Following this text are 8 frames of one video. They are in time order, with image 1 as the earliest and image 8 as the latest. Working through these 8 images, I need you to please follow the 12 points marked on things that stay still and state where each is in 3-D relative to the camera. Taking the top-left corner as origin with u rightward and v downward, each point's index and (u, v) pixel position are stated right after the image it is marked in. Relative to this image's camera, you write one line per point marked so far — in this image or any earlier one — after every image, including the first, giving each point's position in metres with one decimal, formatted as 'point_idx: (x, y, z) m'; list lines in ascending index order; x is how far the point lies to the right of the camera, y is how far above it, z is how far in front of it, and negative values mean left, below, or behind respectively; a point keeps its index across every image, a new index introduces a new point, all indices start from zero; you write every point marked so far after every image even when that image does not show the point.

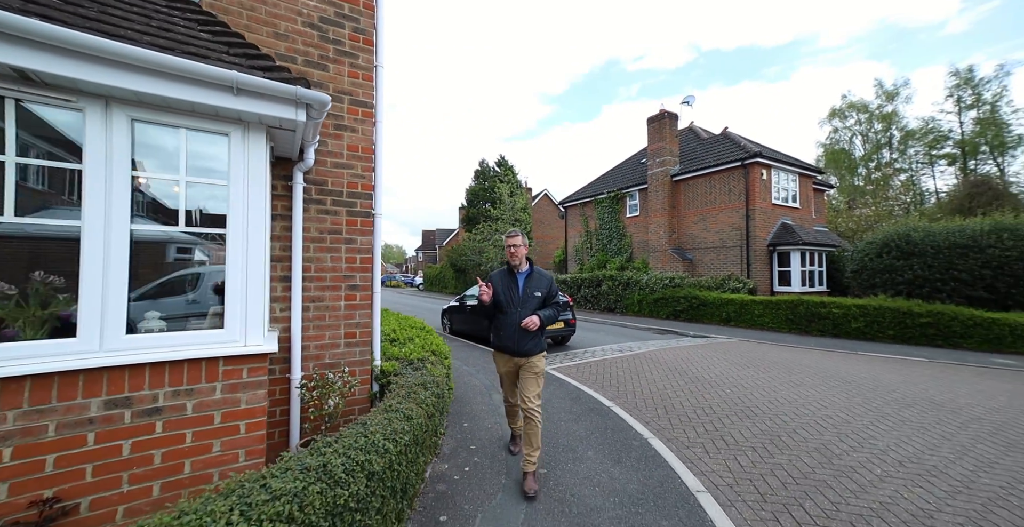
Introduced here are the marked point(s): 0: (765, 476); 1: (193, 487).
0: (+2.2, -1.8, +3.3) m
1: (-1.9, -1.3, +2.3) m
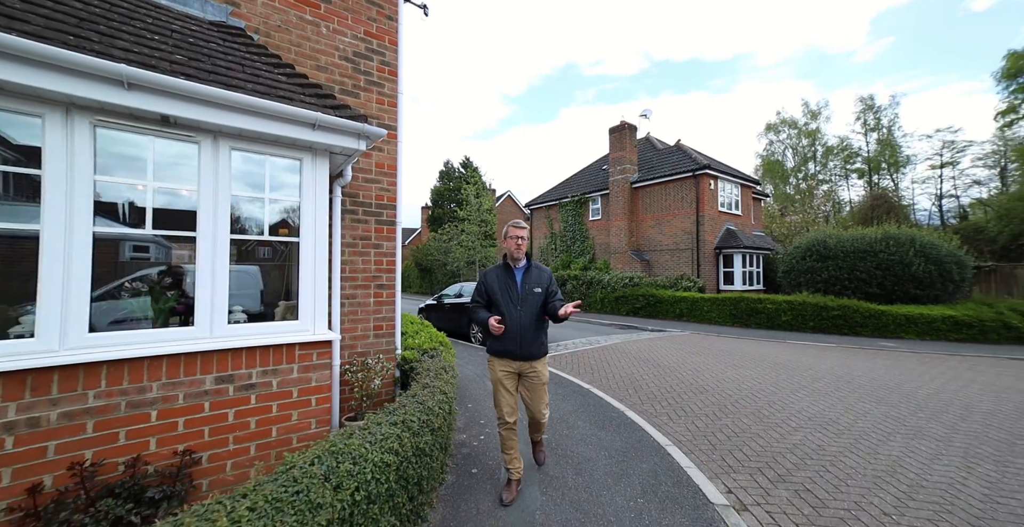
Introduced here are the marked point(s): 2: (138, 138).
0: (+2.3, -1.8, +4.3) m
1: (-1.7, -1.3, +2.8) m
2: (-2.4, +0.8, +2.5) m
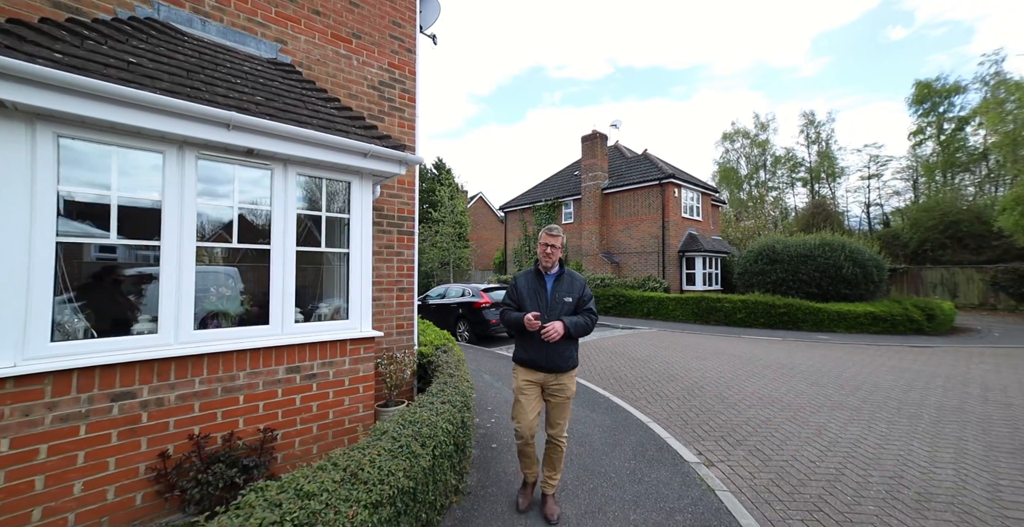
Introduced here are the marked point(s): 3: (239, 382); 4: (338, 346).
0: (+2.3, -1.9, +5.2) m
1: (-1.5, -1.4, +3.4) m
2: (-2.2, +0.7, +2.9) m
3: (-2.0, -0.9, +2.9) m
4: (-1.5, -0.7, +3.4) m
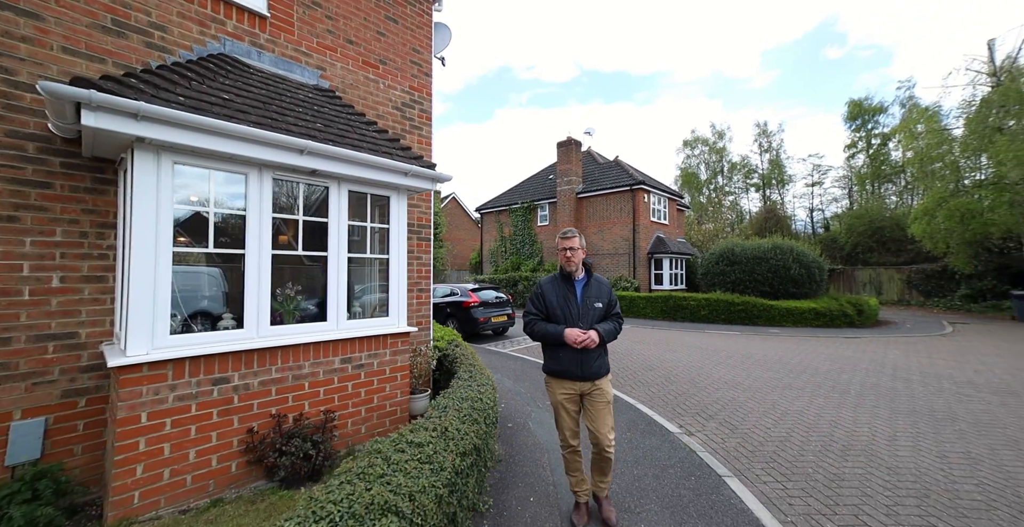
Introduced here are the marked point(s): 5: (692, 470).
0: (+2.4, -2.0, +6.0) m
1: (-1.3, -1.5, +3.9) m
2: (-1.9, +0.7, +3.4) m
3: (-1.8, -0.9, +3.4) m
4: (-1.3, -0.8, +3.9) m
5: (+1.7, -1.9, +3.7) m
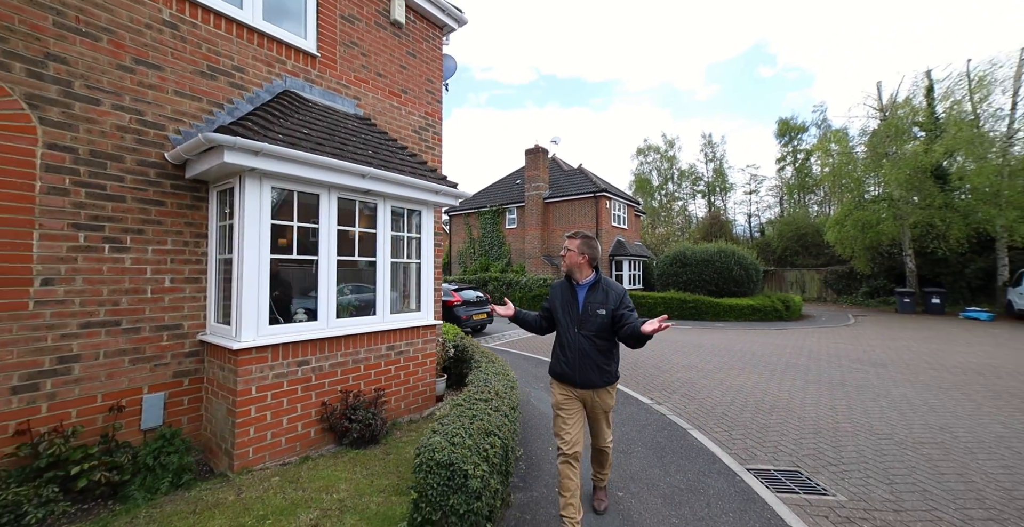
0: (+2.3, -2.0, +7.1) m
1: (-1.2, -1.5, +4.7) m
2: (-1.7, +0.6, +4.1) m
3: (-1.6, -1.0, +4.1) m
4: (-1.2, -0.8, +4.7) m
5: (+1.8, -1.9, +4.8) m
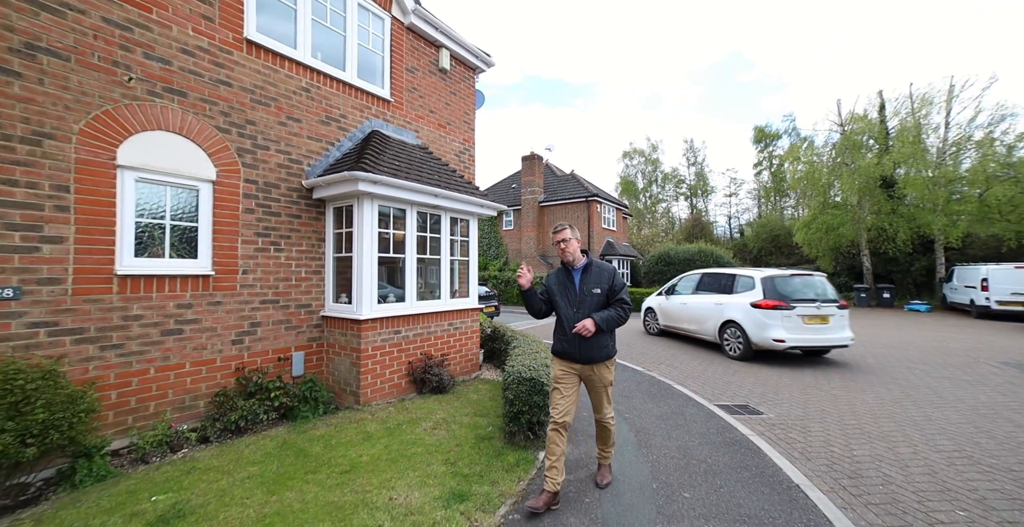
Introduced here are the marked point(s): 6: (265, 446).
0: (+2.6, -2.0, +8.7) m
1: (-0.7, -1.5, +6.1) m
2: (-1.3, +0.7, +5.5) m
3: (-1.1, -0.9, +5.5) m
4: (-0.7, -0.8, +6.1) m
5: (+2.2, -1.9, +6.3) m
6: (-2.1, -1.6, +3.4) m
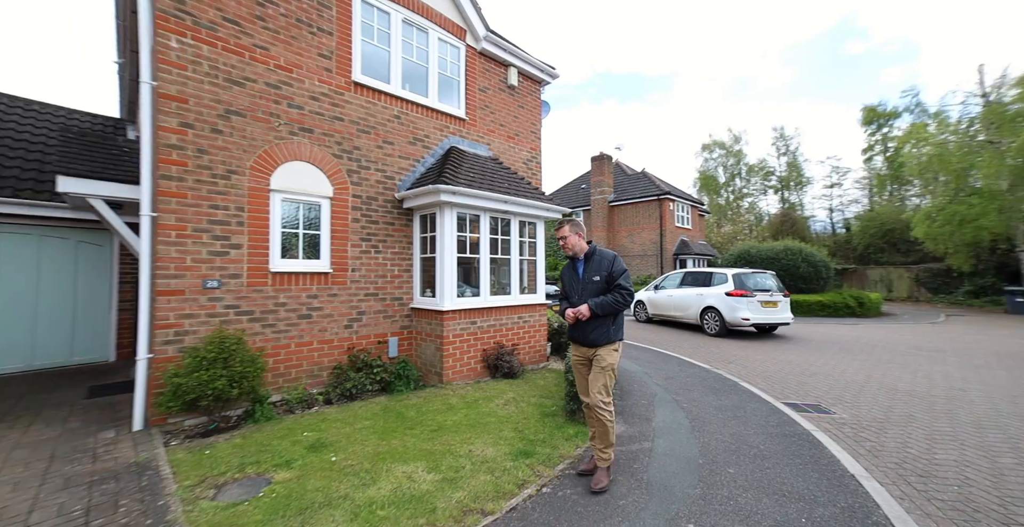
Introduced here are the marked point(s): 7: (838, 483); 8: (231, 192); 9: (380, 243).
0: (+4.1, -2.0, +8.6) m
1: (+0.3, -1.4, +6.6) m
2: (-0.3, +0.7, +6.2) m
3: (-0.1, -0.9, +6.1) m
4: (+0.3, -0.8, +6.7) m
5: (+3.3, -1.8, +6.3) m
6: (-1.5, -1.6, +4.2) m
7: (+2.5, -1.7, +3.0) m
8: (-2.9, +0.7, +4.1) m
9: (-1.8, +0.3, +5.4) m
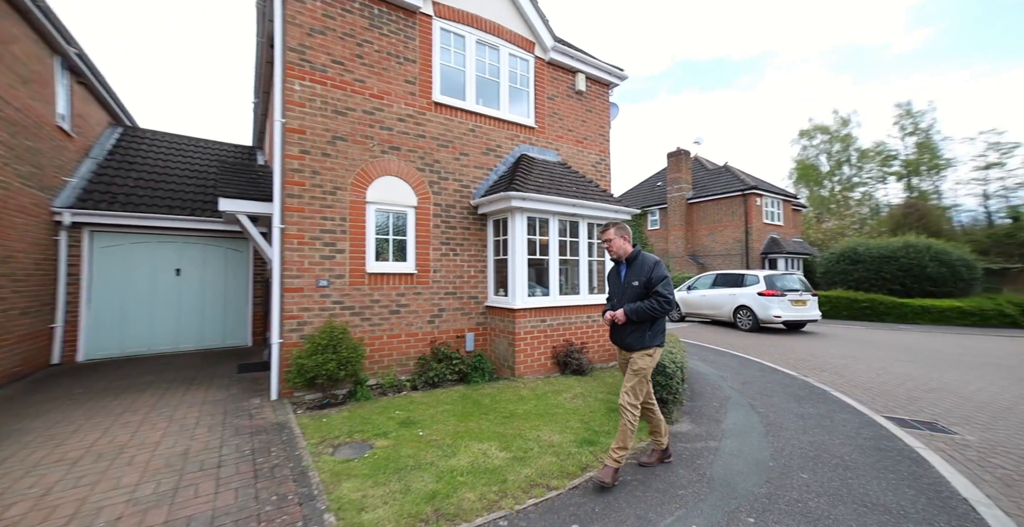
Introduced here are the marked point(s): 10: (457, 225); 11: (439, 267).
0: (+5.6, -2.0, +8.0) m
1: (+1.5, -1.5, +6.7) m
2: (+0.8, +0.7, +6.4) m
3: (+1.0, -0.9, +6.3) m
4: (+1.5, -0.8, +6.8) m
5: (+4.4, -1.8, +5.9) m
6: (-0.7, -1.6, +4.7) m
7: (+2.9, -1.6, +2.7) m
8: (-2.2, +0.7, +4.8) m
9: (-0.8, +0.3, +5.9) m
10: (-0.8, +0.6, +5.9) m
11: (-1.0, -0.1, +5.7) m
